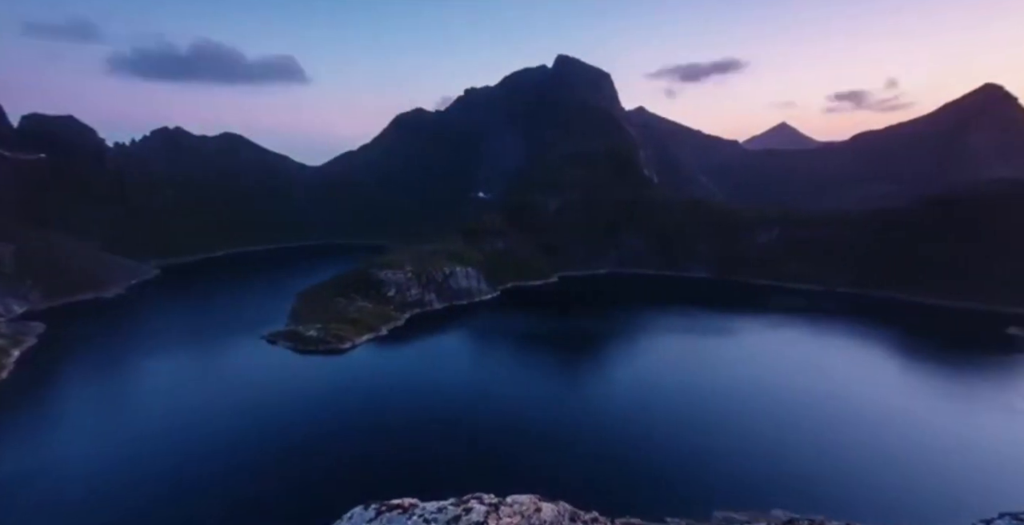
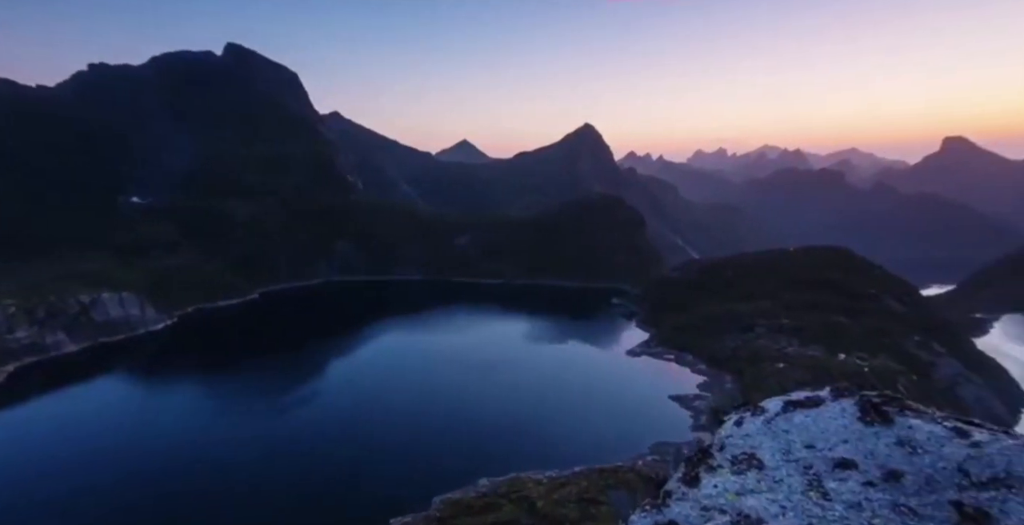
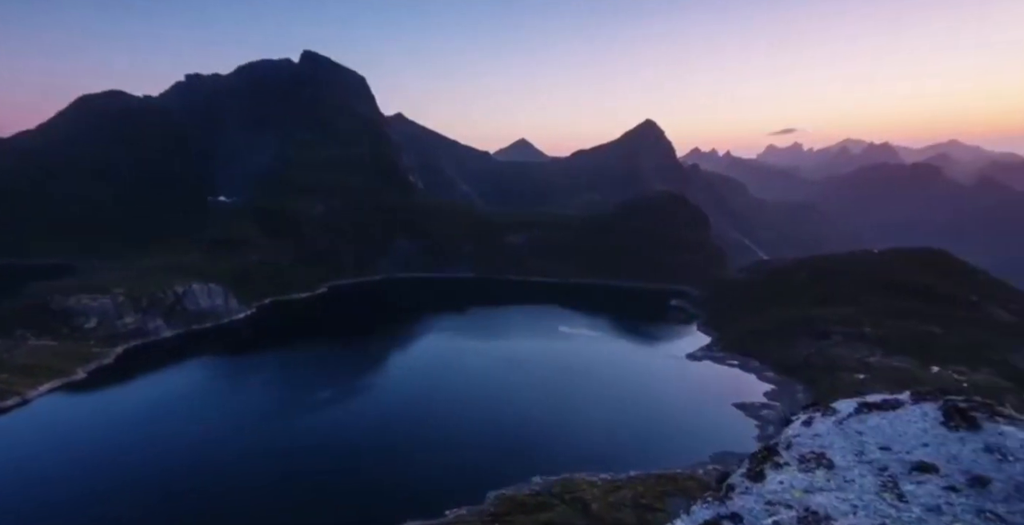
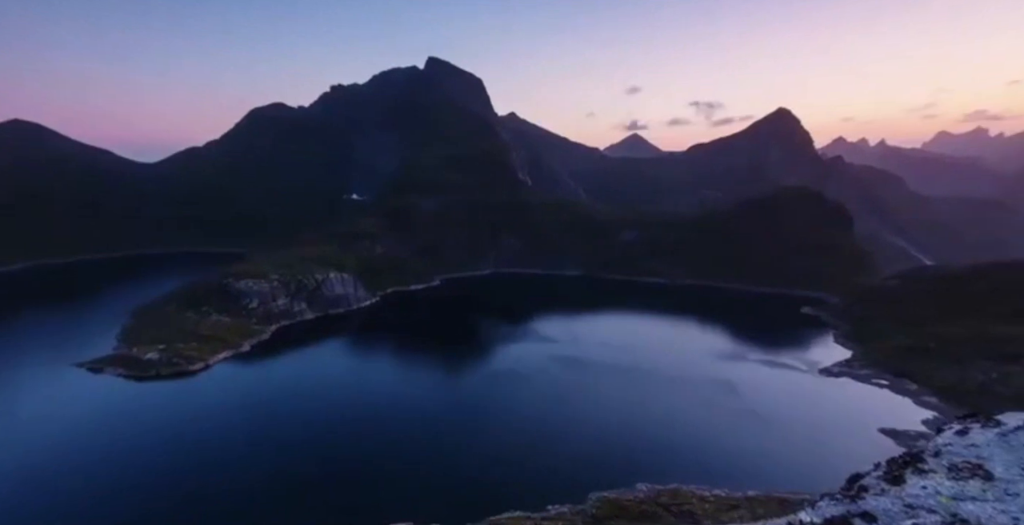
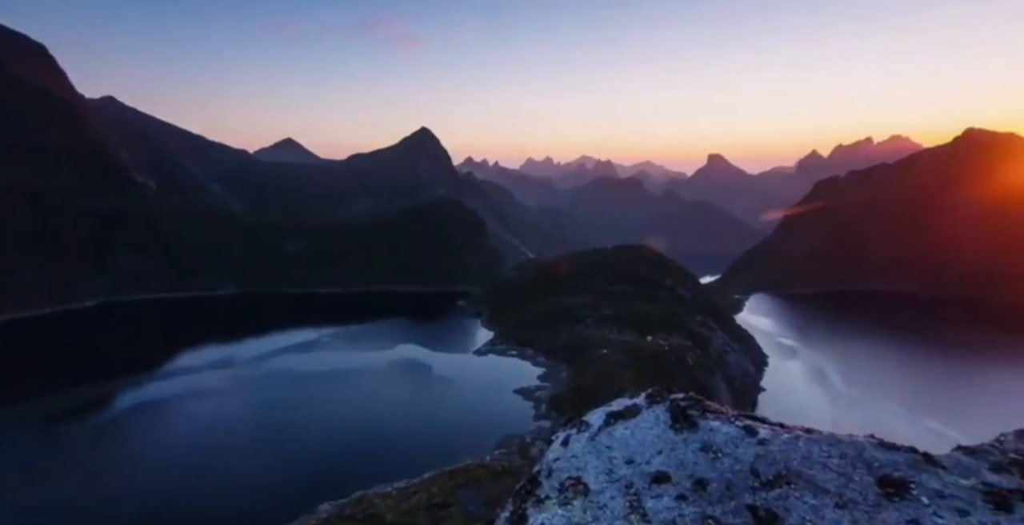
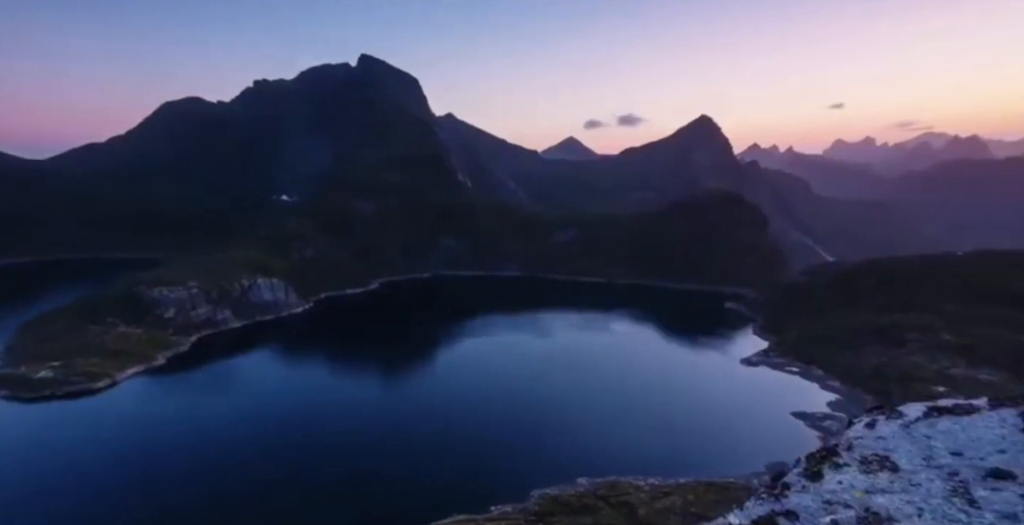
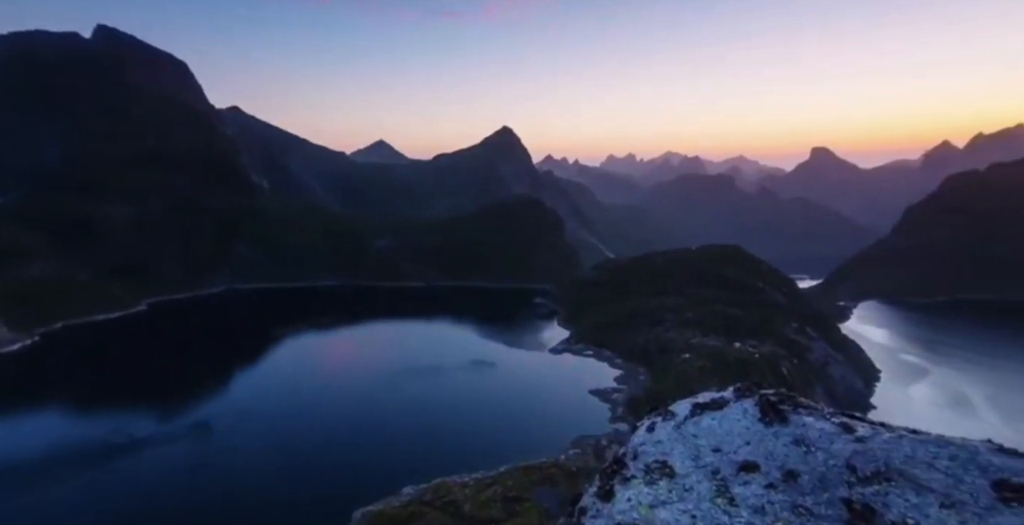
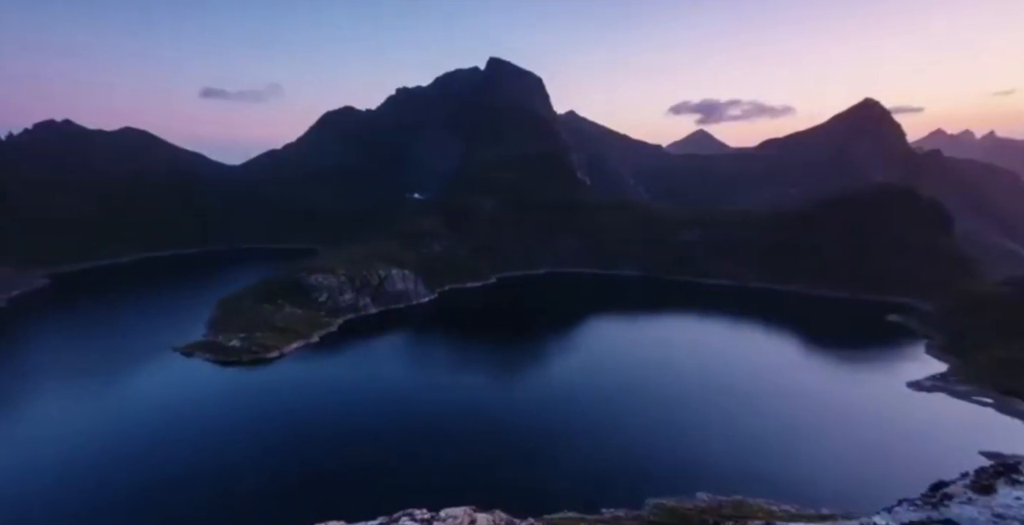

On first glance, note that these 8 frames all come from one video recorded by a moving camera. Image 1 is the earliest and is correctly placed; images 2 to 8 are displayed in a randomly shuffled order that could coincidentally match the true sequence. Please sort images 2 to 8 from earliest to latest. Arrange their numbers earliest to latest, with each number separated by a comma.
8, 4, 6, 3, 2, 7, 5
